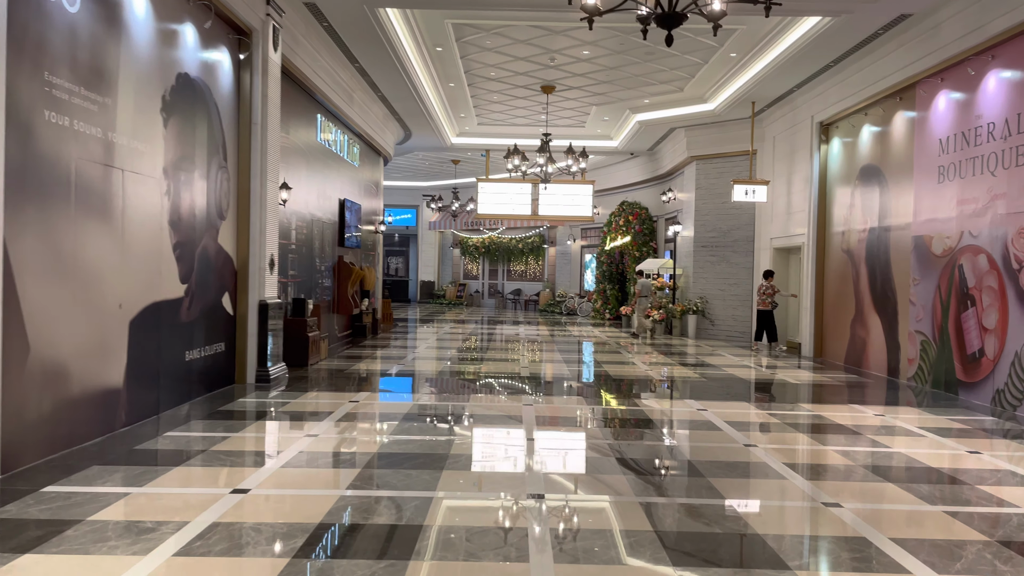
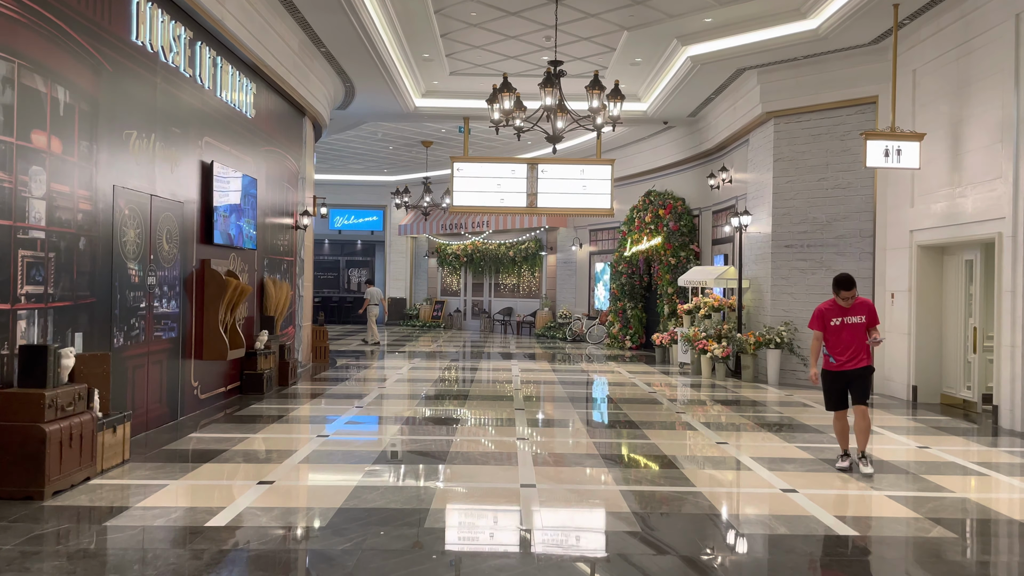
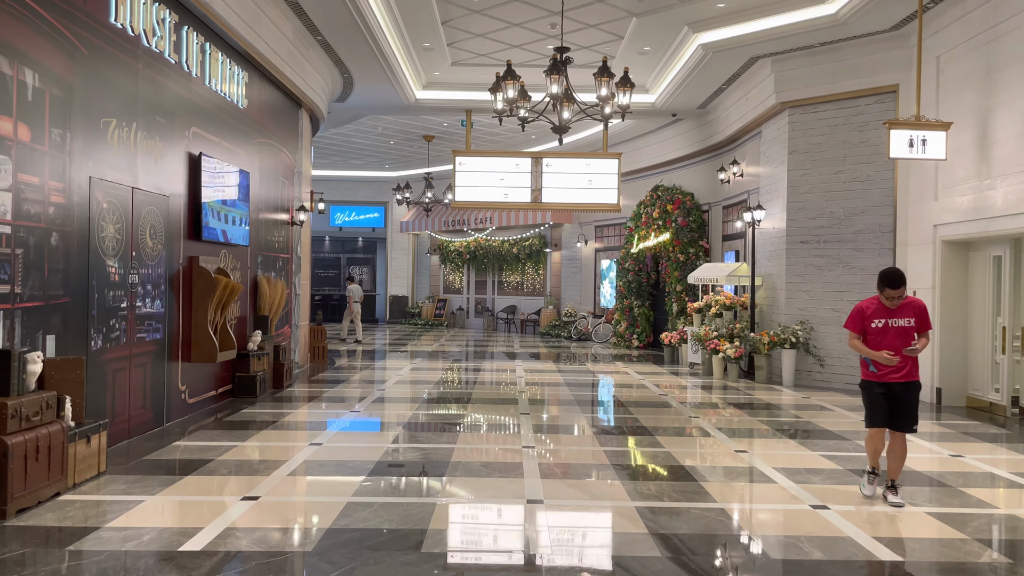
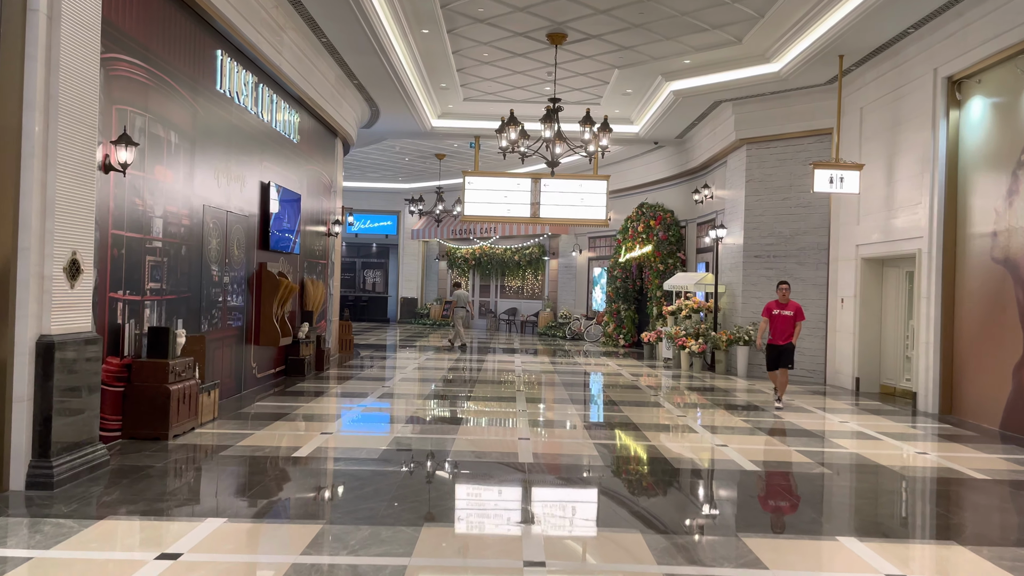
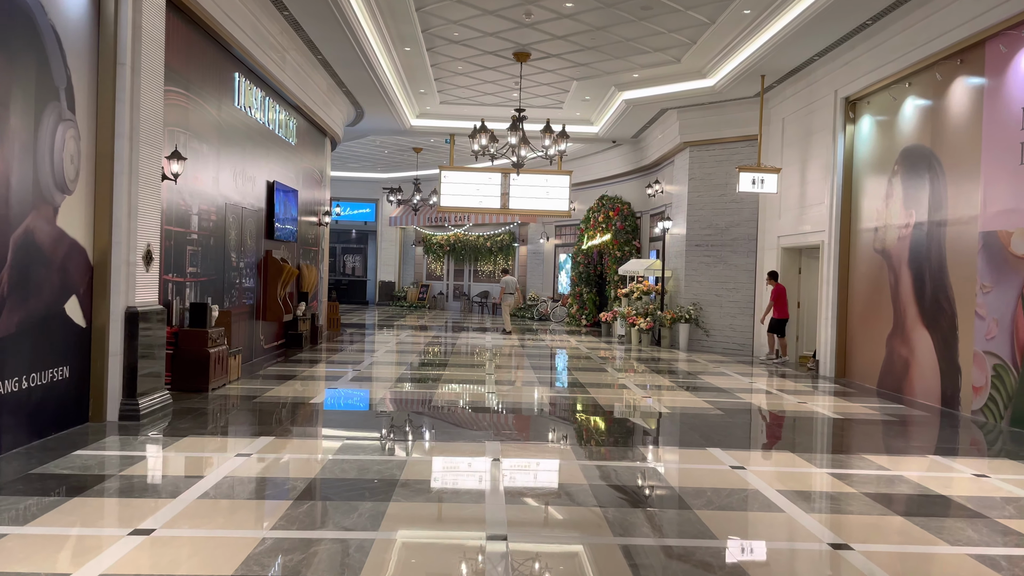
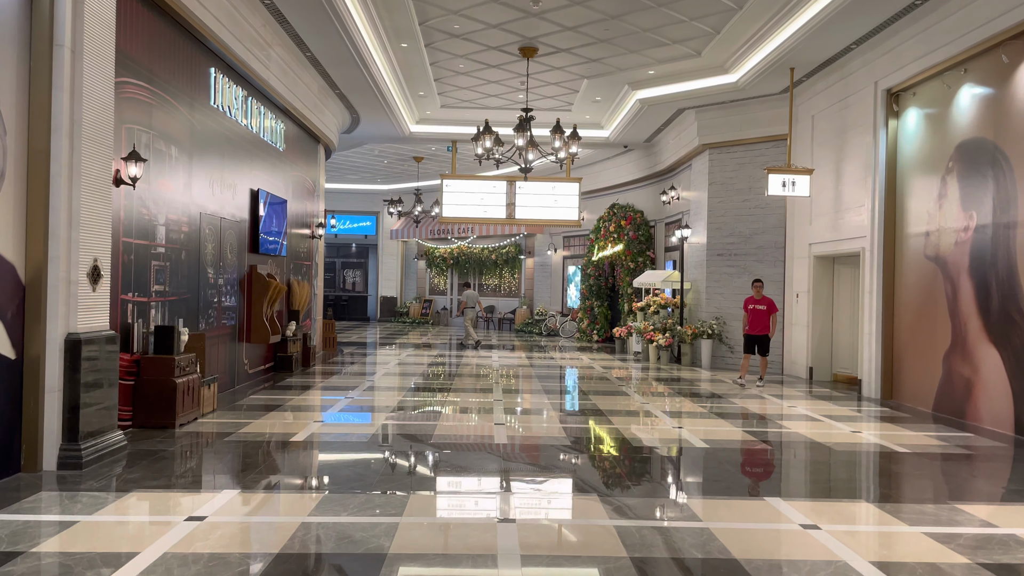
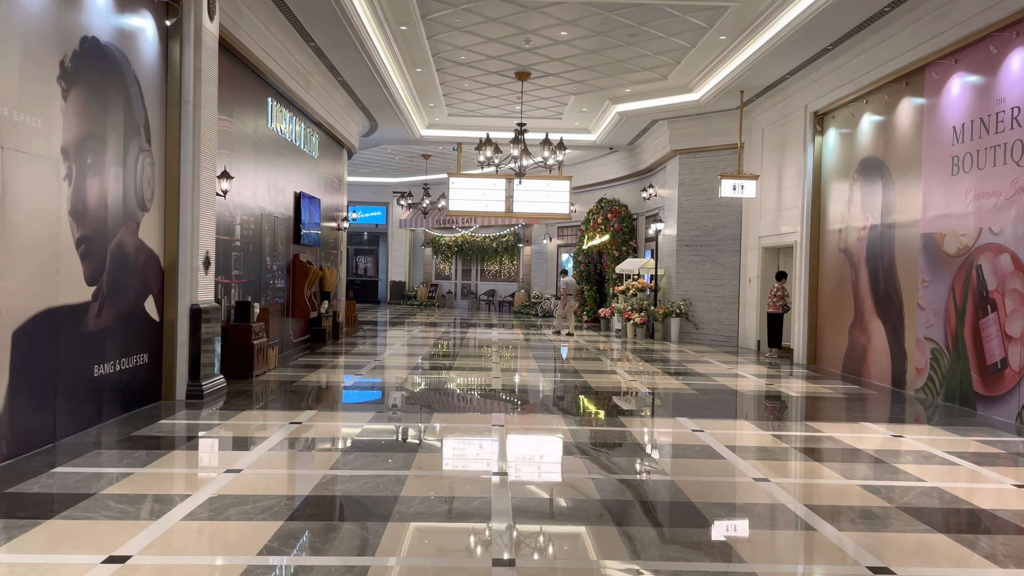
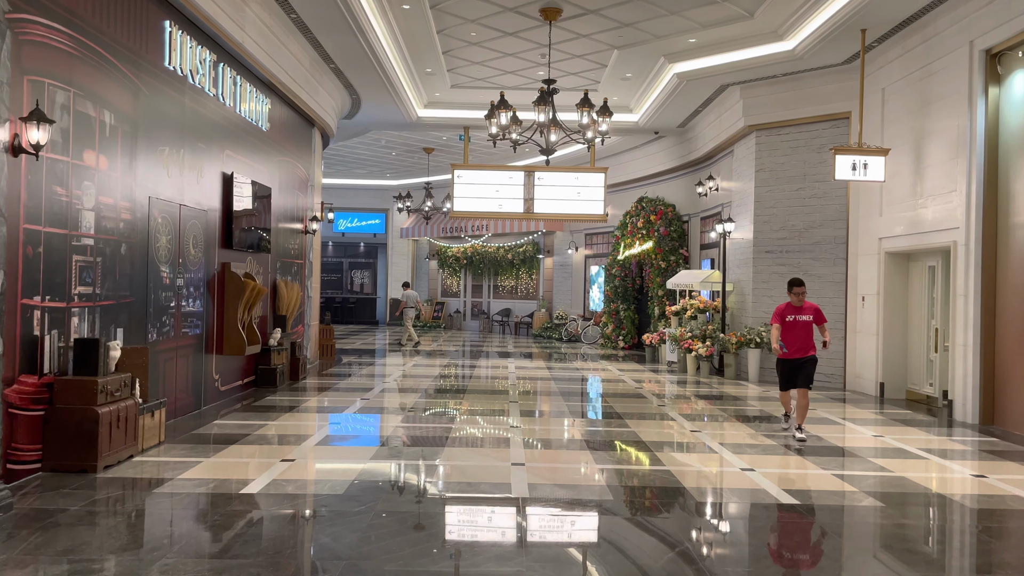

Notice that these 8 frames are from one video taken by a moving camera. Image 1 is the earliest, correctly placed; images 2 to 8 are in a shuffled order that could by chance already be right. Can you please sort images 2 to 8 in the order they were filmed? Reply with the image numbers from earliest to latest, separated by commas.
7, 5, 6, 4, 8, 2, 3
